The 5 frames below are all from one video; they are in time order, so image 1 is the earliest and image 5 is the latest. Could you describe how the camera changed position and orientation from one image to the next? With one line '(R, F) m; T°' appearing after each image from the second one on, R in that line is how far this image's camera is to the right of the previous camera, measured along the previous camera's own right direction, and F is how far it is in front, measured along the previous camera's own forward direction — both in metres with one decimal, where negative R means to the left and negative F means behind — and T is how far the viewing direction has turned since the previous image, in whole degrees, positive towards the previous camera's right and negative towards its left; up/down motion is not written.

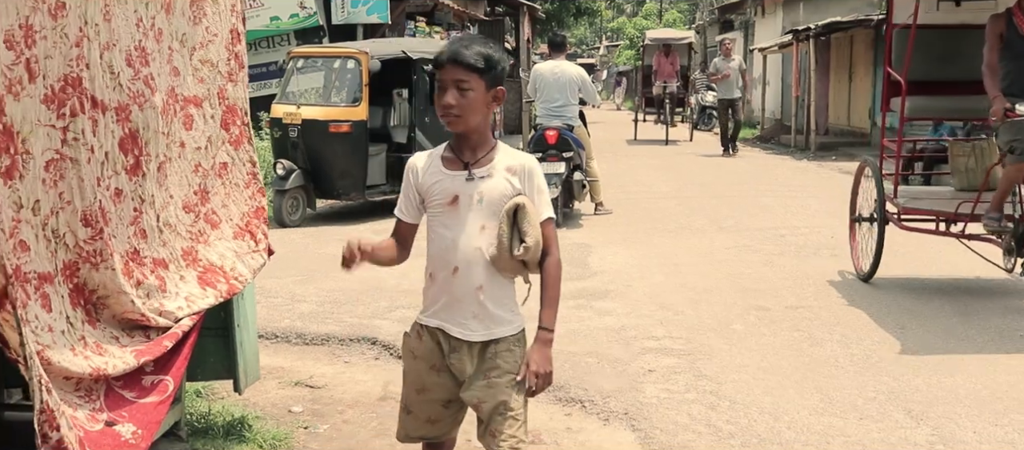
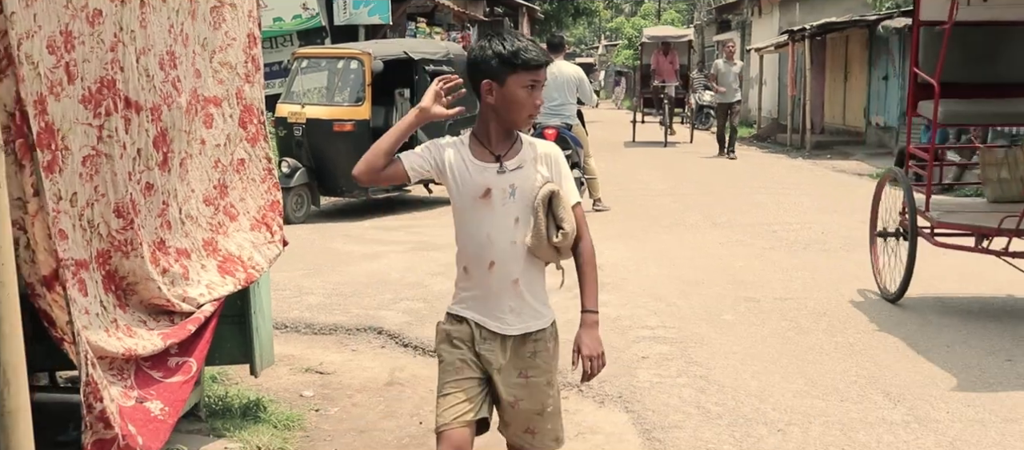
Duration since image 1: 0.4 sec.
(0.0, -0.2) m; 0°
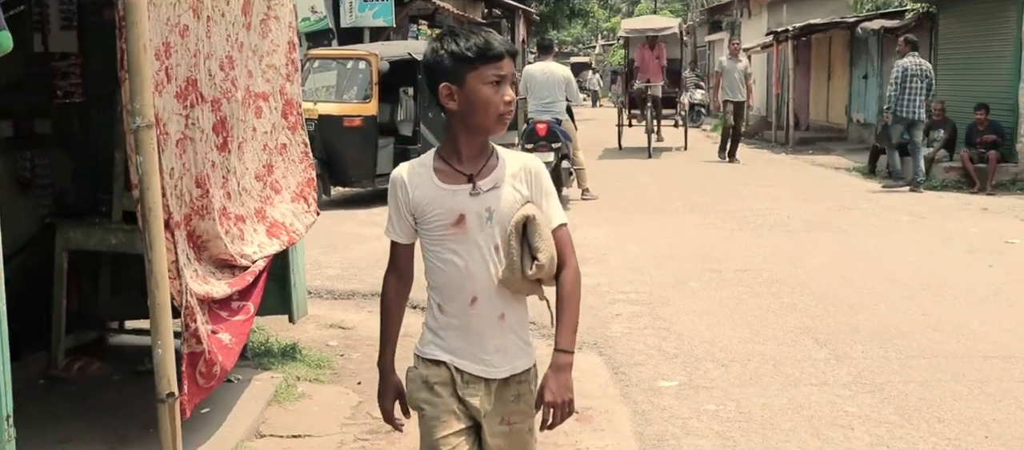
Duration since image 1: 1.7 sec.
(0.0, -0.8) m; 0°
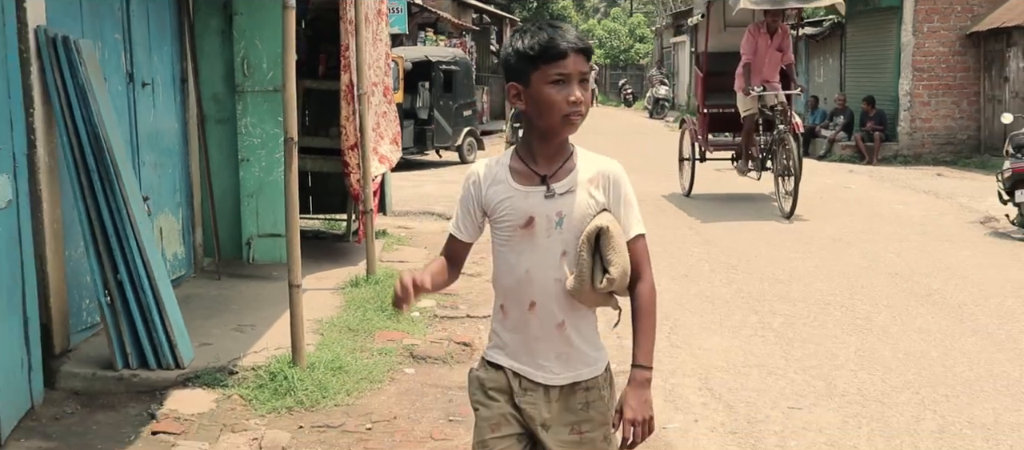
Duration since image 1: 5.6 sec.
(-0.2, -3.4) m; +1°
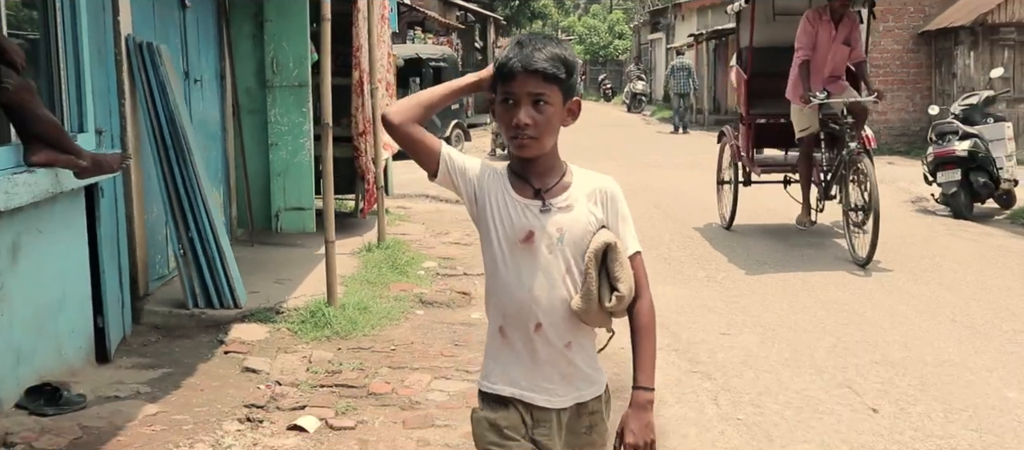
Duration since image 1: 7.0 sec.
(-0.1, -1.1) m; +1°
